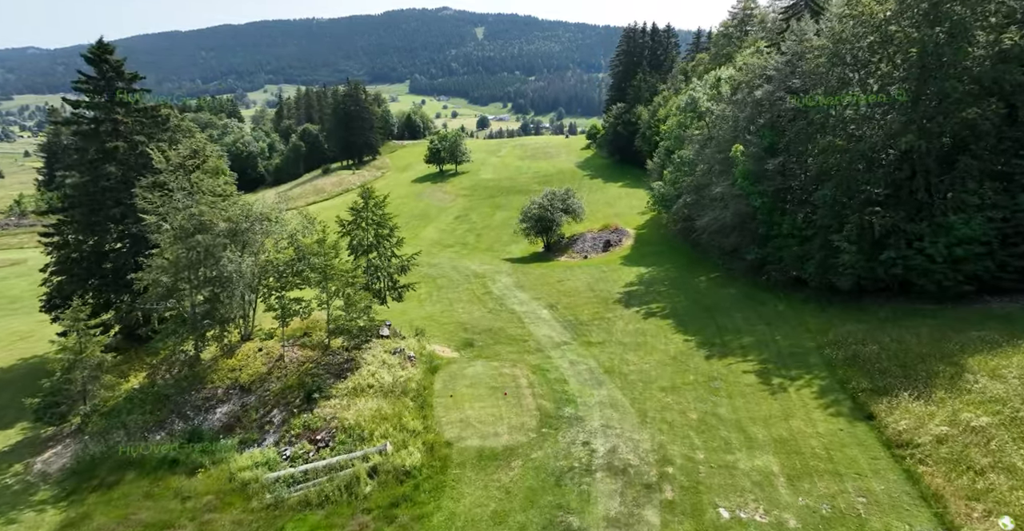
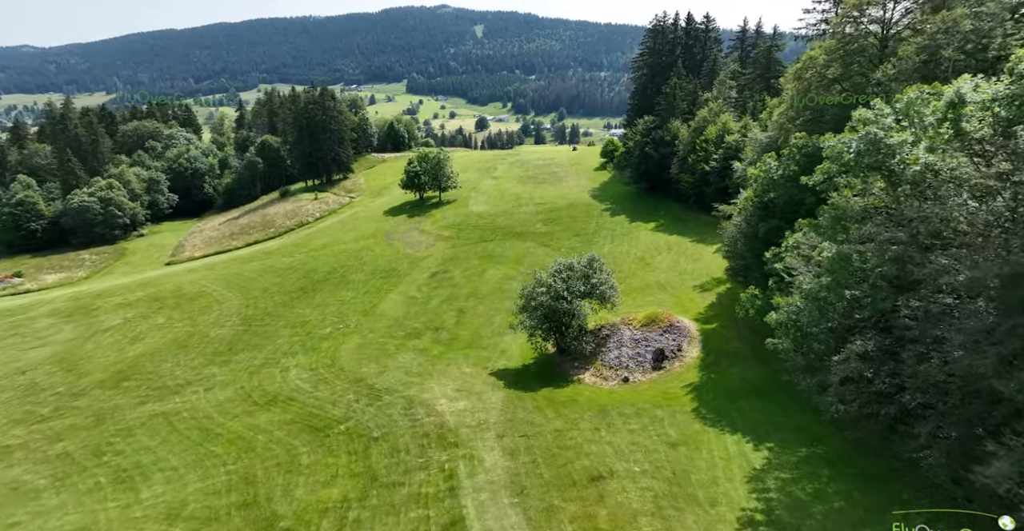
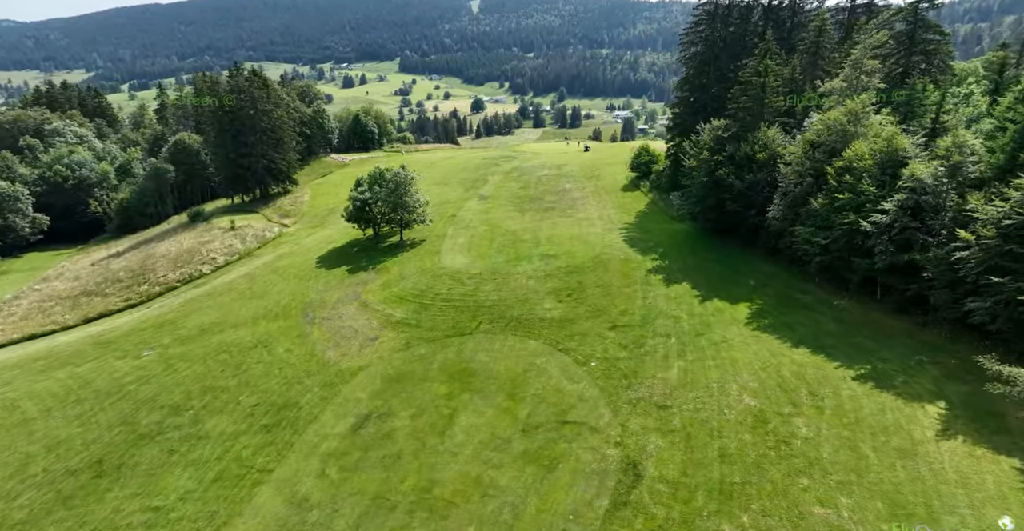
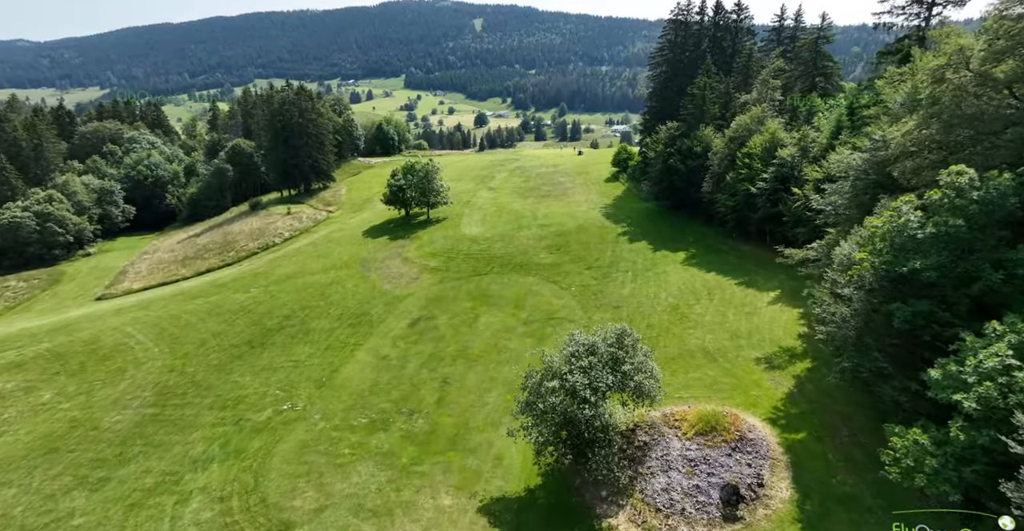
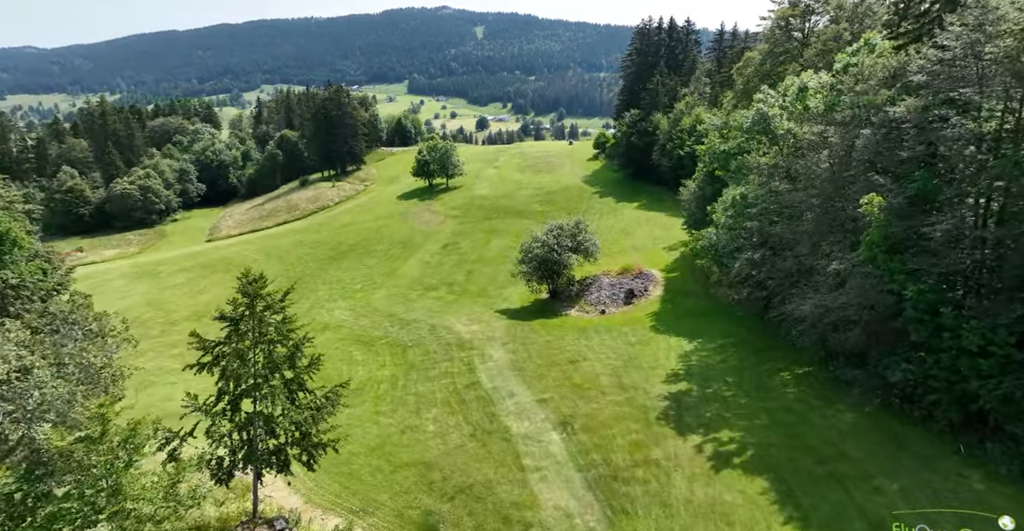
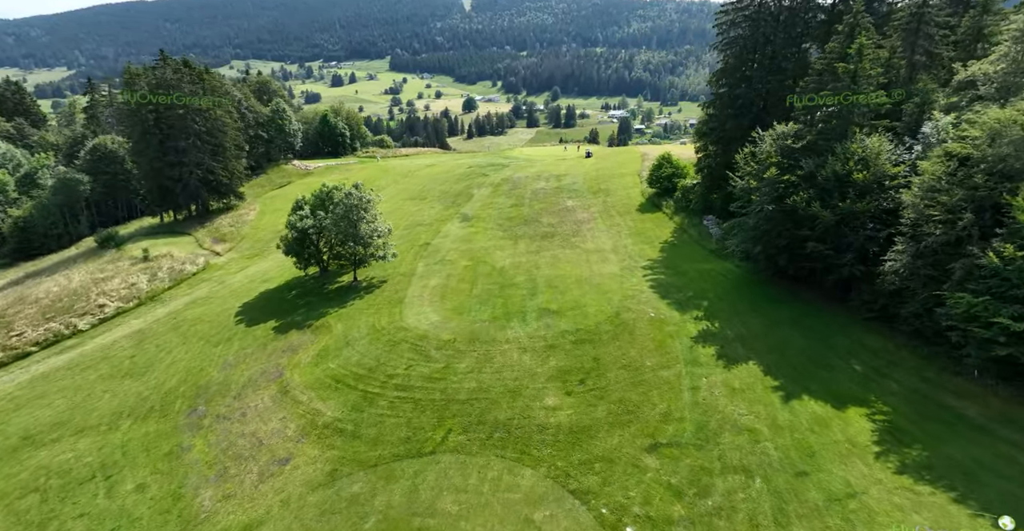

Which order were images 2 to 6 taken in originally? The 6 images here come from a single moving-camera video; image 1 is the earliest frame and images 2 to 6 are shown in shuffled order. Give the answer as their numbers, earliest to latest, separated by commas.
5, 2, 4, 3, 6
